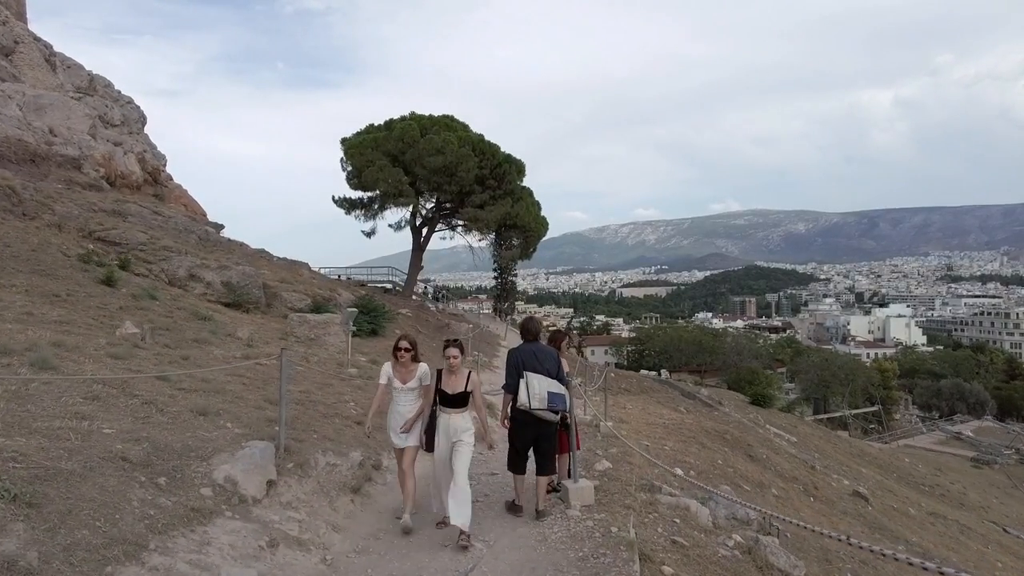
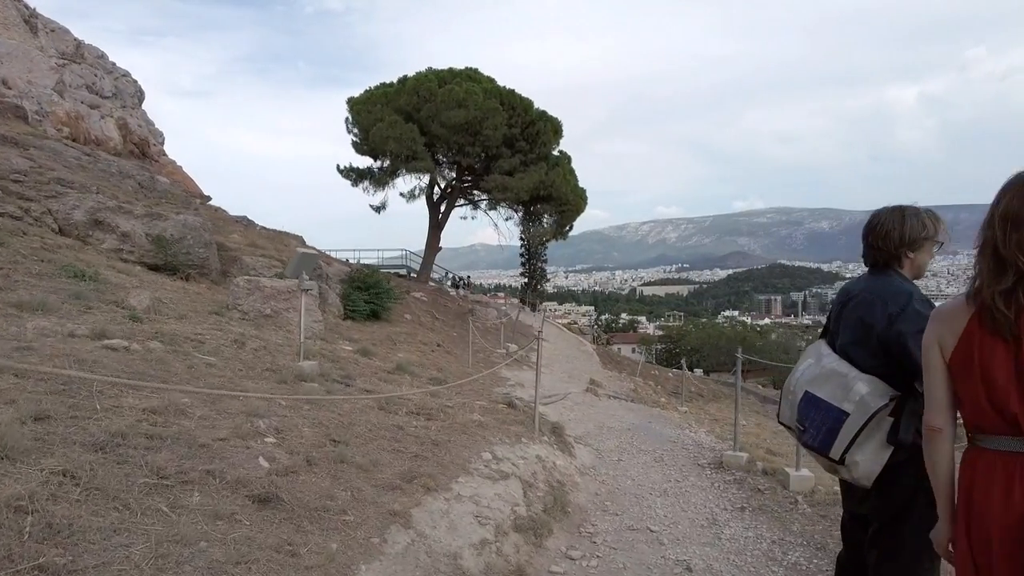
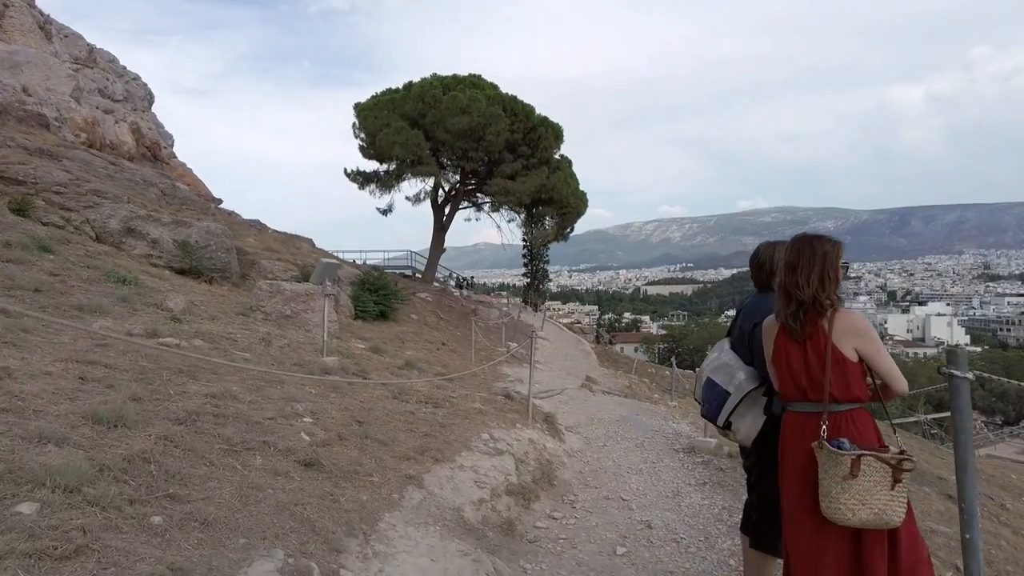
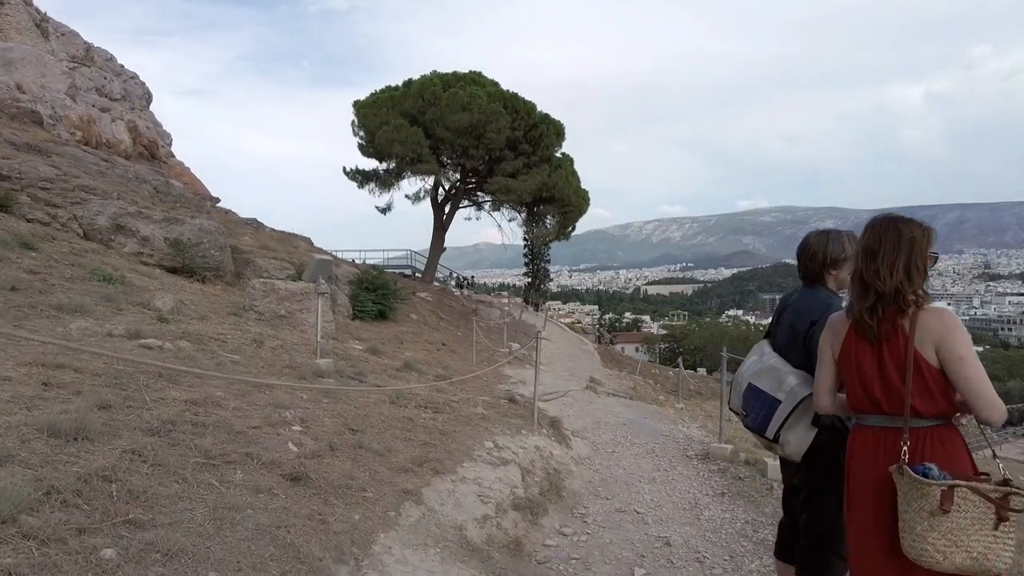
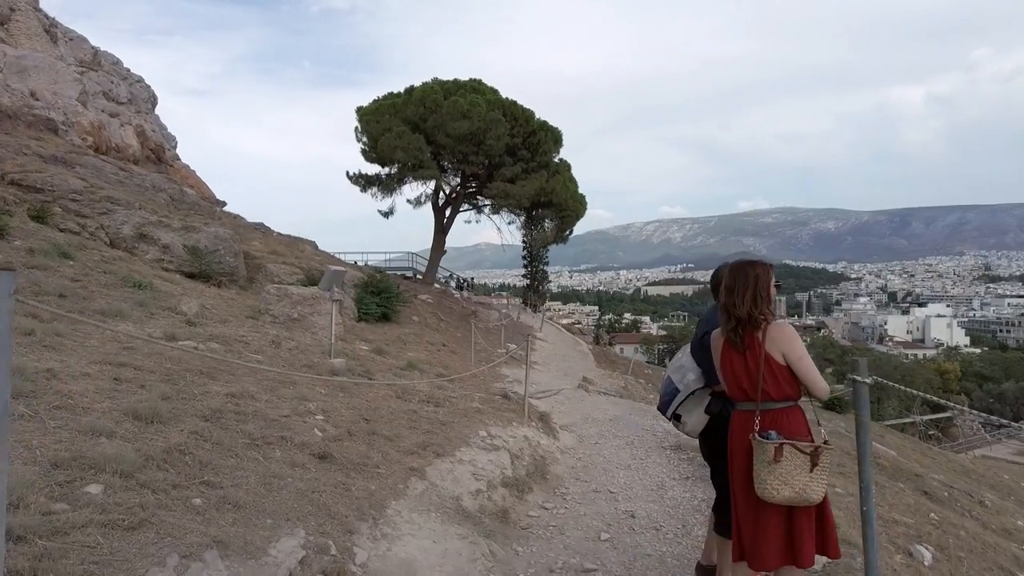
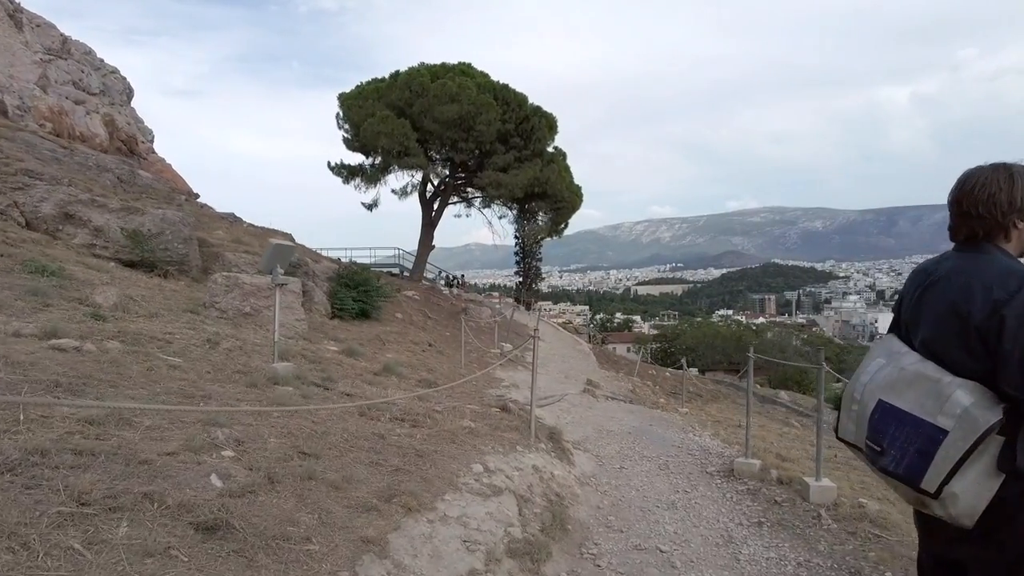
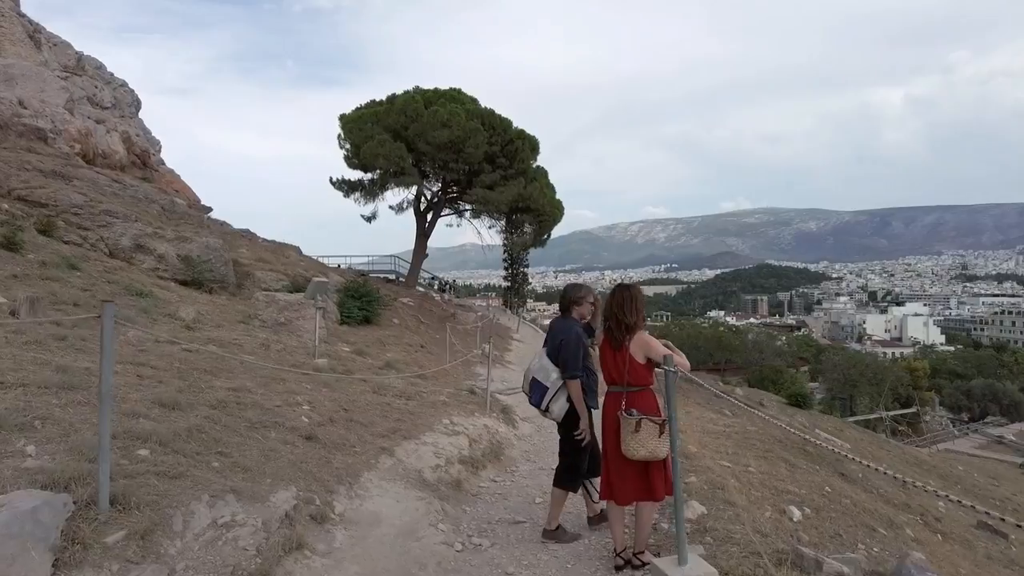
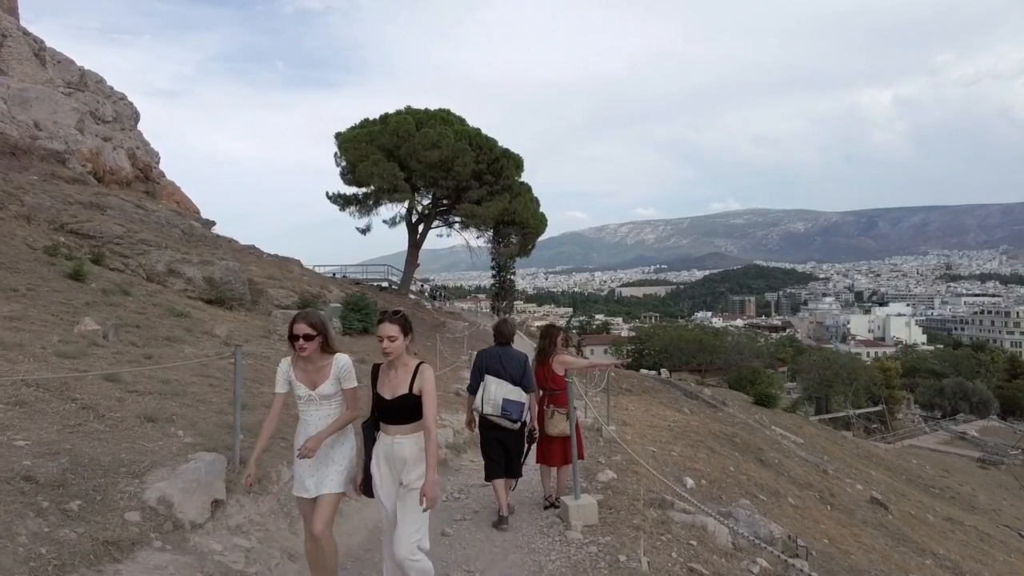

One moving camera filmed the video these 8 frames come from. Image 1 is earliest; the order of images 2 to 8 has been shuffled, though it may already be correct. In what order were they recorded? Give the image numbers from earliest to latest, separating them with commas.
8, 7, 5, 3, 4, 2, 6
